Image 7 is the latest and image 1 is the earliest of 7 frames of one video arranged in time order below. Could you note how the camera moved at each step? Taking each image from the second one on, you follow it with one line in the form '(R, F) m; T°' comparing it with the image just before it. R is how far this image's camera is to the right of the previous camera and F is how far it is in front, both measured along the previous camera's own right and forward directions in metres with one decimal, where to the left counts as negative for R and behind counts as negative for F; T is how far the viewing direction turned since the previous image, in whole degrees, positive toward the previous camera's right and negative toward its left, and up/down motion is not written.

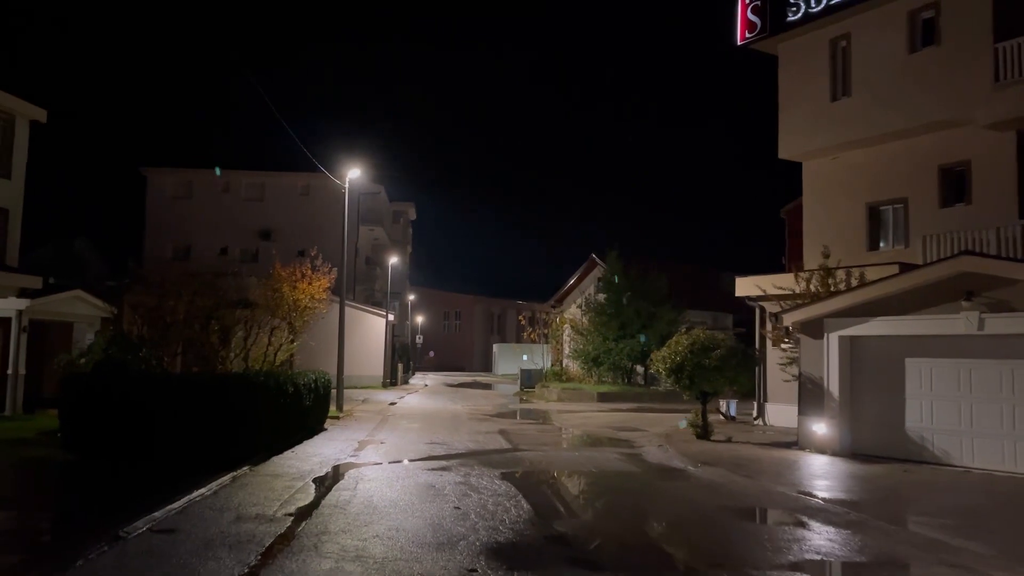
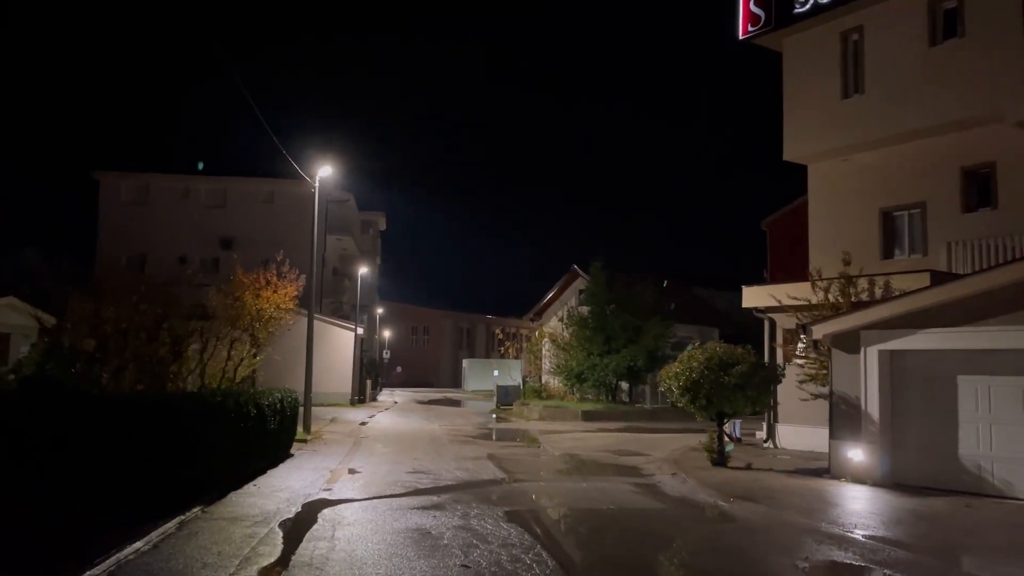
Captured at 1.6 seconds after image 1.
(-0.5, +2.0) m; +2°
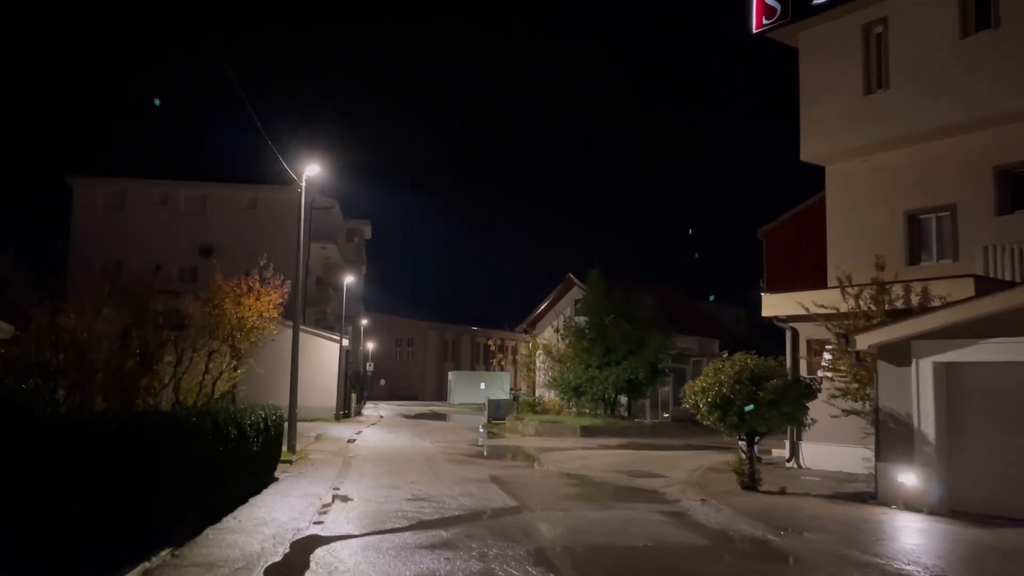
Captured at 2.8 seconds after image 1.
(-0.5, +1.5) m; +1°
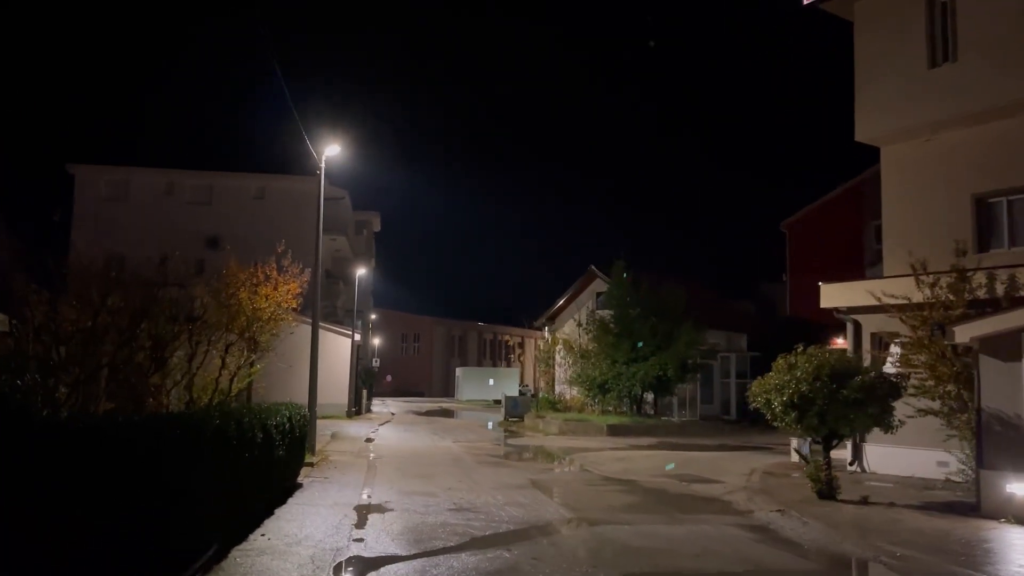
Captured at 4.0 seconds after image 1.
(-0.8, +1.5) m; 0°
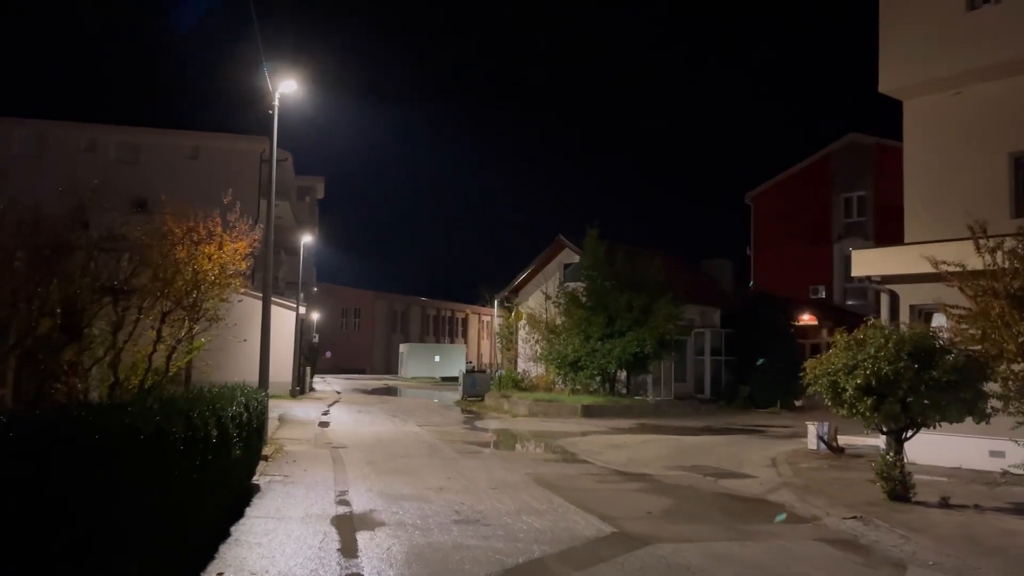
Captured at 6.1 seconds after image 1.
(-1.0, +2.6) m; +4°
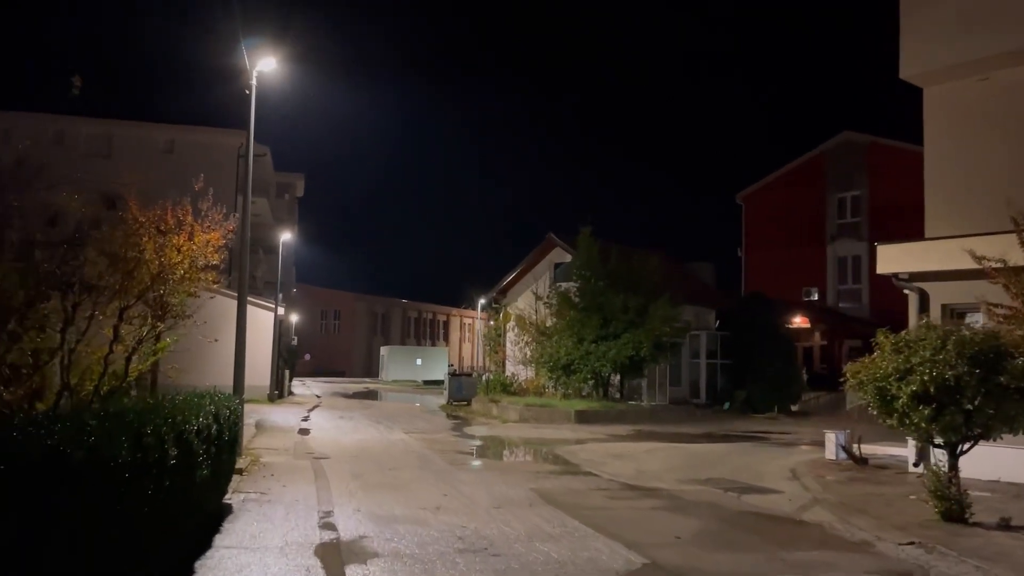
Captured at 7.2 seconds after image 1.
(-0.3, +1.3) m; +1°
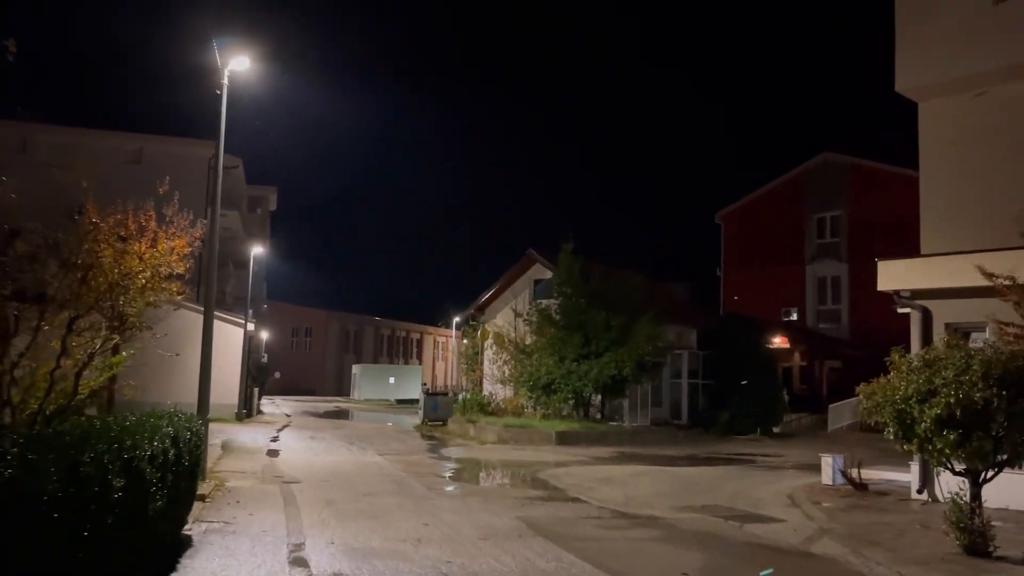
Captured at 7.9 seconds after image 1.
(-0.2, +0.8) m; +2°
